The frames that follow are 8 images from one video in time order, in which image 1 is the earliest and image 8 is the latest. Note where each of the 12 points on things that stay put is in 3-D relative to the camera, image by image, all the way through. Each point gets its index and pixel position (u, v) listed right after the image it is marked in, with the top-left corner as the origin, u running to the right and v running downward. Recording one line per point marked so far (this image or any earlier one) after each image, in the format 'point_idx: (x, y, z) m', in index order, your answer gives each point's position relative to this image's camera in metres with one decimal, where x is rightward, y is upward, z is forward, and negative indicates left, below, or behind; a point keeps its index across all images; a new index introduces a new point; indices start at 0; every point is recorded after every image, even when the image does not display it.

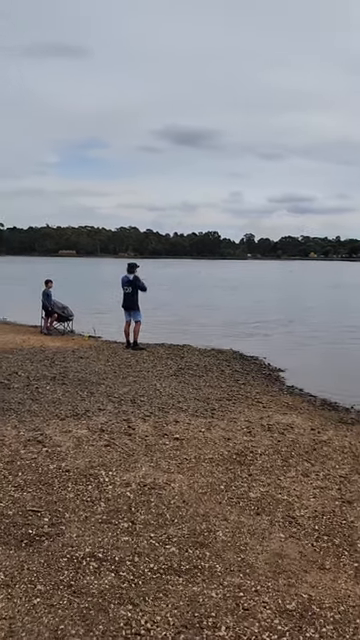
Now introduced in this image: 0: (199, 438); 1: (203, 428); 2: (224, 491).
0: (+0.3, -2.0, +8.6) m
1: (+0.4, -1.9, +9.1) m
2: (+0.6, -2.1, +6.4) m
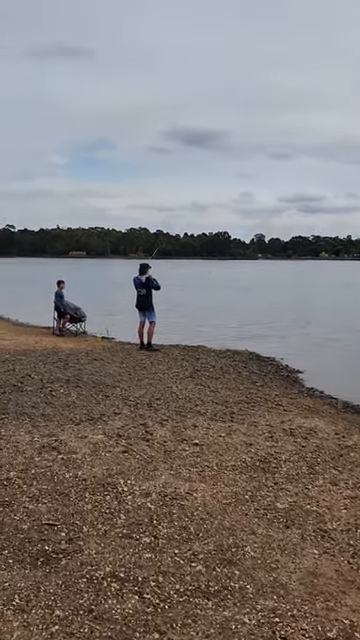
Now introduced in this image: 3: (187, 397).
0: (+0.6, -2.0, +8.2) m
1: (+0.7, -1.9, +8.7) m
2: (+0.8, -2.1, +6.1) m
3: (+0.2, -1.6, +10.9) m
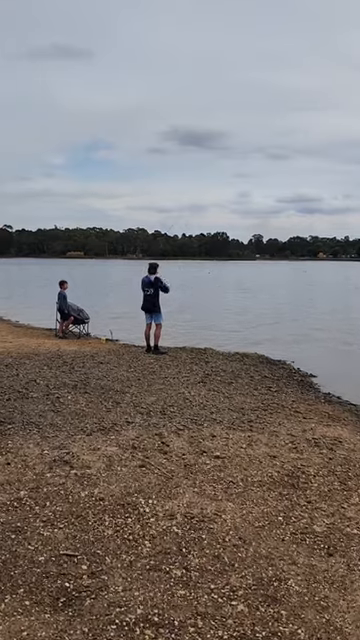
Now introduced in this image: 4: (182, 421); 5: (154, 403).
0: (+0.9, -2.0, +7.7) m
1: (+1.0, -2.0, +8.2) m
2: (+1.1, -2.2, +5.5) m
3: (+0.4, -1.7, +10.4) m
4: (0.0, -1.8, +9.2) m
5: (-0.5, -1.6, +10.1) m
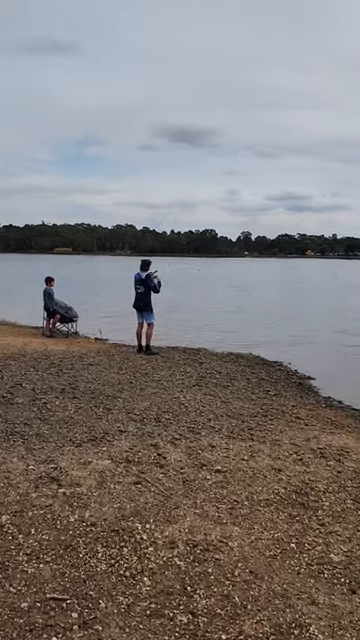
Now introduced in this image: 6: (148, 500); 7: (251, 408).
0: (+0.9, -2.0, +7.1) m
1: (+1.0, -2.0, +7.6) m
2: (+1.1, -2.2, +5.0) m
3: (+0.3, -1.7, +9.8) m
4: (0.0, -1.8, +8.6) m
5: (-0.6, -1.7, +9.5) m
6: (-0.4, -2.0, +5.8) m
7: (+1.4, -1.8, +10.4) m
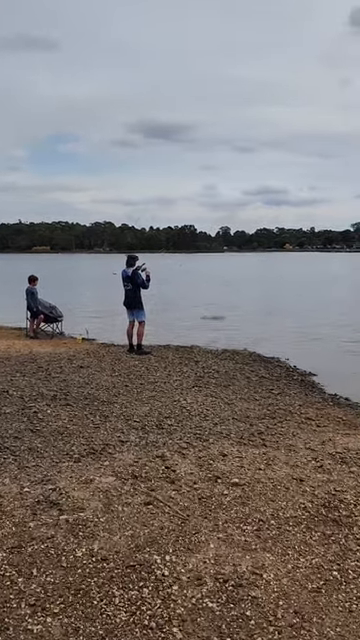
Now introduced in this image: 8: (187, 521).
0: (+1.0, -2.0, +6.4) m
1: (+1.1, -1.9, +6.9) m
2: (+1.4, -2.2, +4.3) m
3: (+0.4, -1.6, +9.1) m
4: (+0.1, -1.8, +7.9) m
5: (-0.5, -1.6, +8.8) m
6: (-0.2, -2.0, +5.1) m
7: (+1.4, -1.7, +9.7) m
8: (+0.1, -2.0, +5.2) m
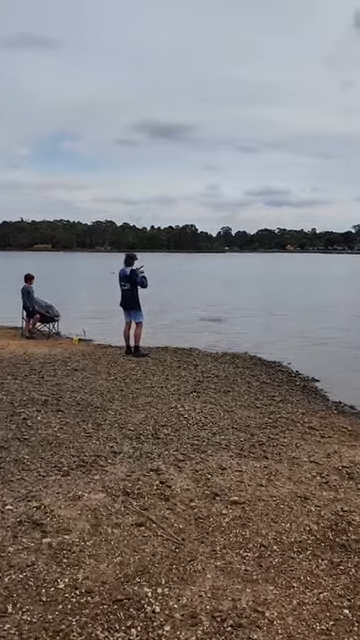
0: (+1.0, -2.1, +6.0) m
1: (+1.0, -2.0, +6.5) m
2: (+1.3, -2.3, +3.9) m
3: (+0.3, -1.7, +8.7) m
4: (0.0, -1.8, +7.4) m
5: (-0.6, -1.7, +8.3) m
6: (-0.2, -2.1, +4.7) m
7: (+1.4, -1.7, +9.3) m
8: (0.0, -2.1, +4.8) m
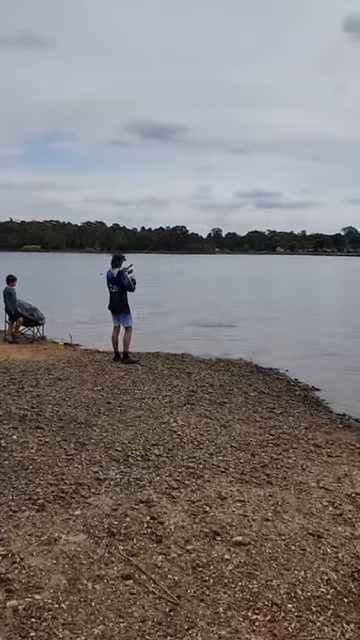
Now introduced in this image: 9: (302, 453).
0: (+0.9, -2.2, +5.1) m
1: (+1.0, -2.1, +5.7) m
2: (+1.3, -2.4, +3.0) m
3: (+0.2, -1.8, +7.8) m
4: (-0.1, -1.9, +6.6) m
5: (-0.7, -1.8, +7.5) m
6: (-0.2, -2.2, +3.8) m
7: (+1.3, -1.9, +8.5) m
8: (0.0, -2.2, +3.9) m
9: (+1.8, -2.0, +7.8) m
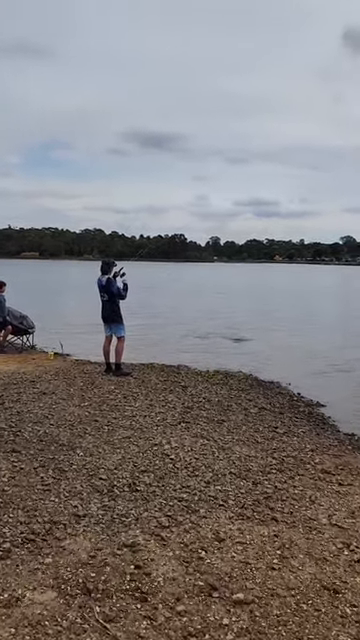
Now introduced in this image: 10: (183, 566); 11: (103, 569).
0: (+0.8, -2.3, +4.3) m
1: (+0.9, -2.2, +4.8) m
2: (+1.2, -2.4, +2.2) m
3: (+0.1, -2.0, +7.0) m
4: (-0.2, -2.1, +5.7) m
5: (-0.8, -1.9, +6.6) m
6: (-0.3, -2.3, +3.0) m
7: (+1.2, -2.0, +7.6) m
8: (-0.1, -2.3, +3.1) m
9: (+1.7, -2.1, +7.0) m
10: (0.0, -2.2, +4.6) m
11: (-0.7, -2.1, +4.4) m
